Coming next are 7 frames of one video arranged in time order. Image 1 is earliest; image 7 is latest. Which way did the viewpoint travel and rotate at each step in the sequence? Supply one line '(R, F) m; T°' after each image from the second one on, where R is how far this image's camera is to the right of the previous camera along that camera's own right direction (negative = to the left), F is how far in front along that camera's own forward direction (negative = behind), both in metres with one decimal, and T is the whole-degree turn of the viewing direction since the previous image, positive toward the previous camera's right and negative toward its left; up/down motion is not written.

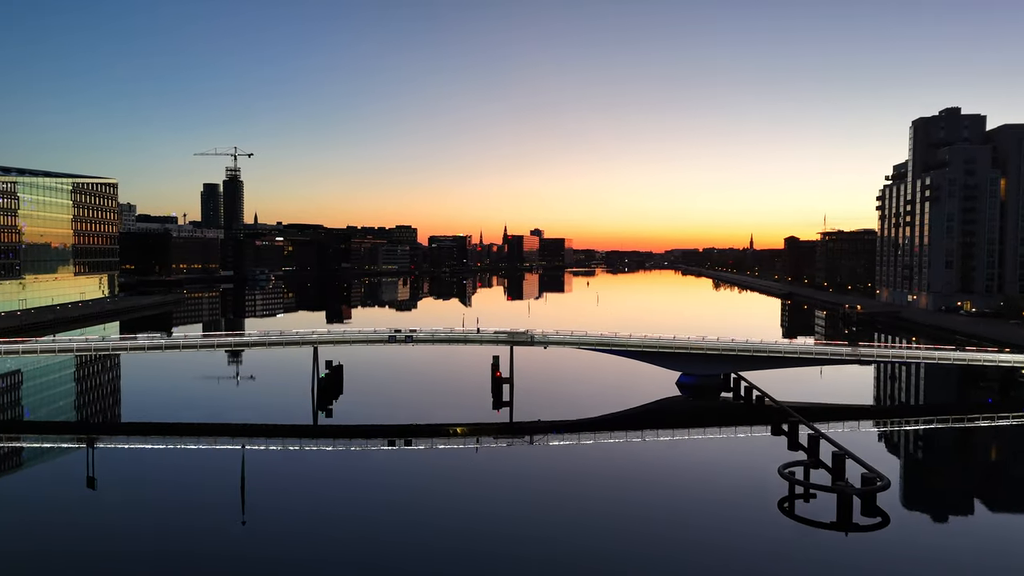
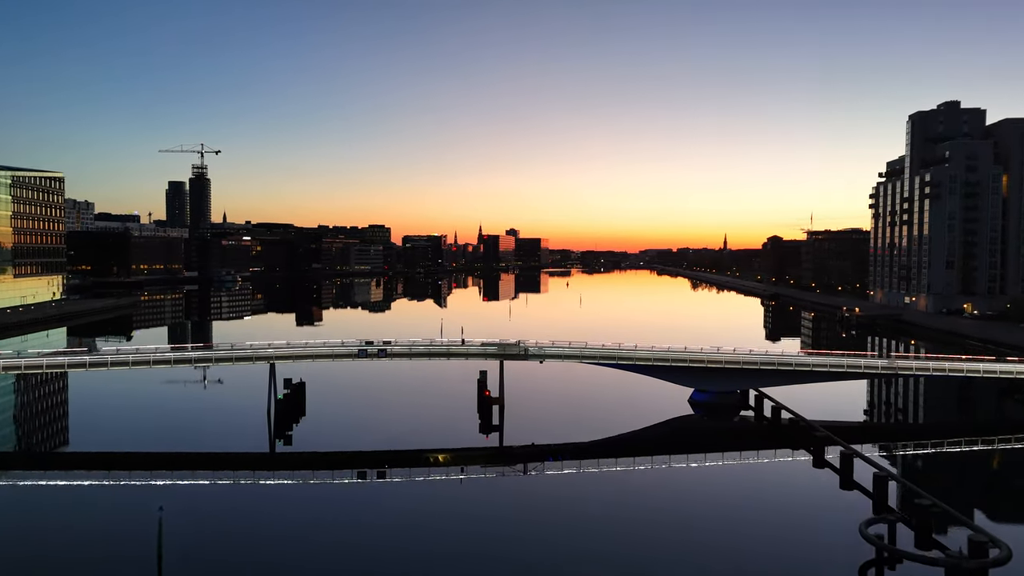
(-0.9, +6.3) m; +2°
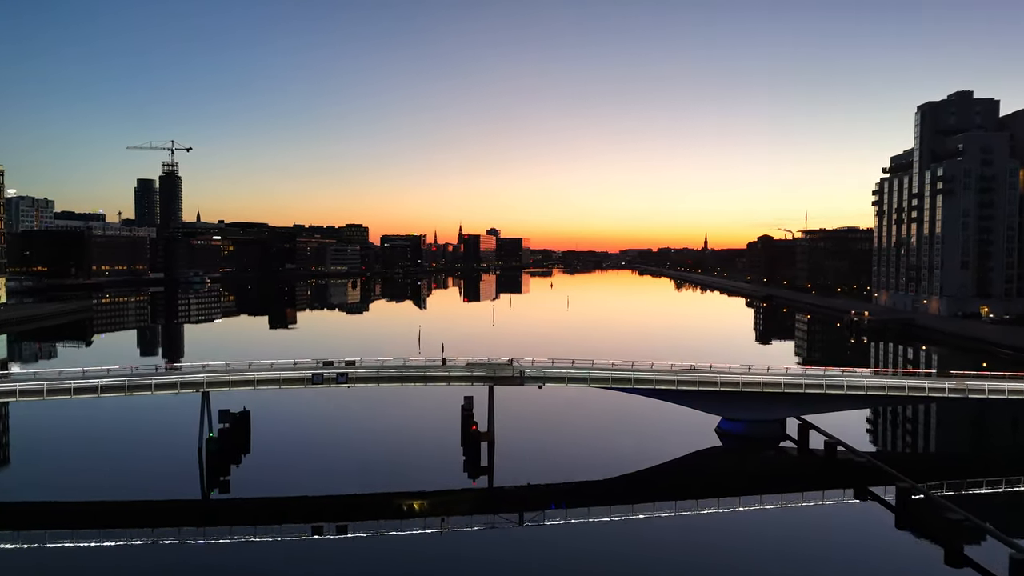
(-0.6, +7.5) m; +2°
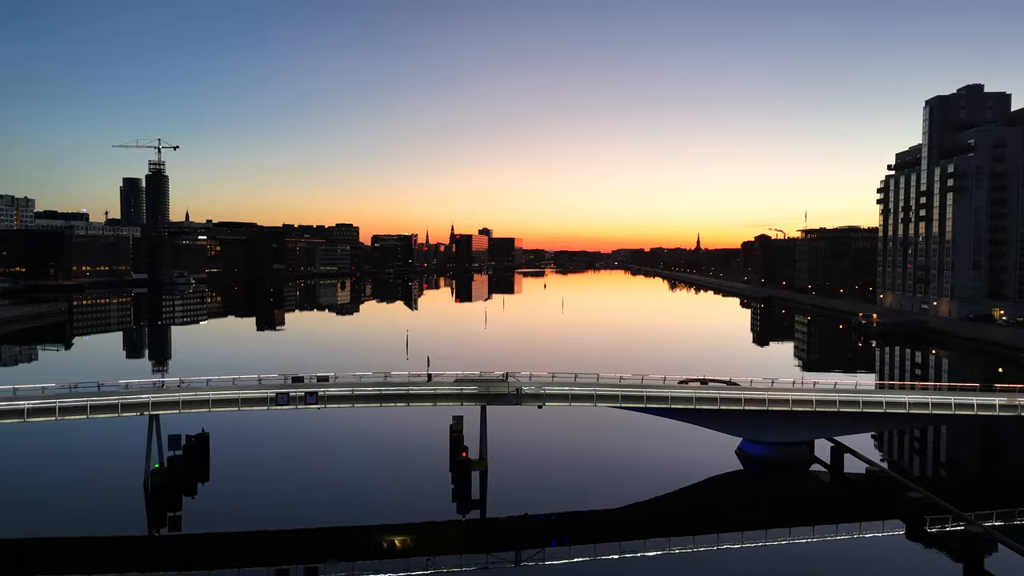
(-0.1, +4.0) m; +1°
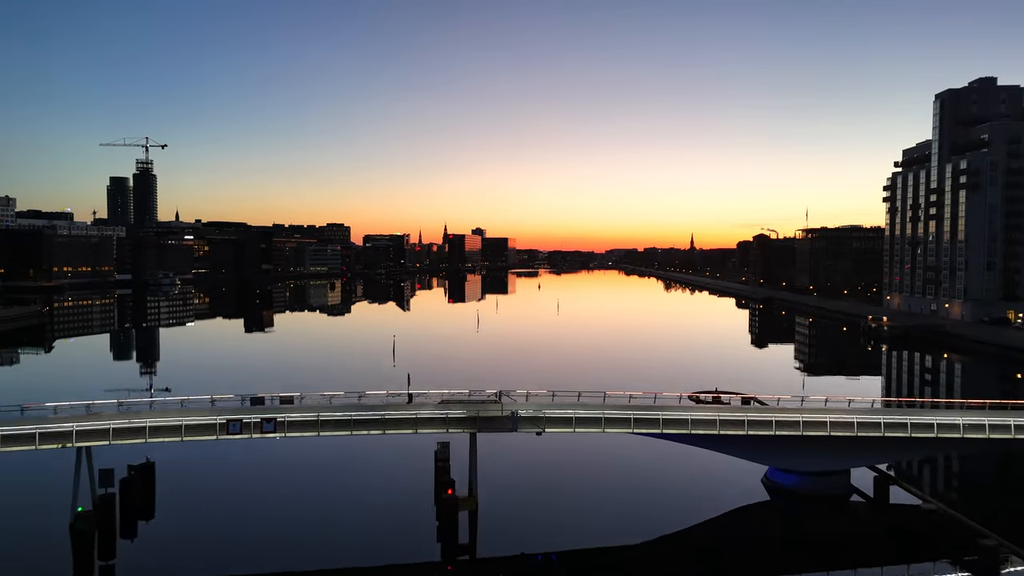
(0.0, +4.0) m; +1°
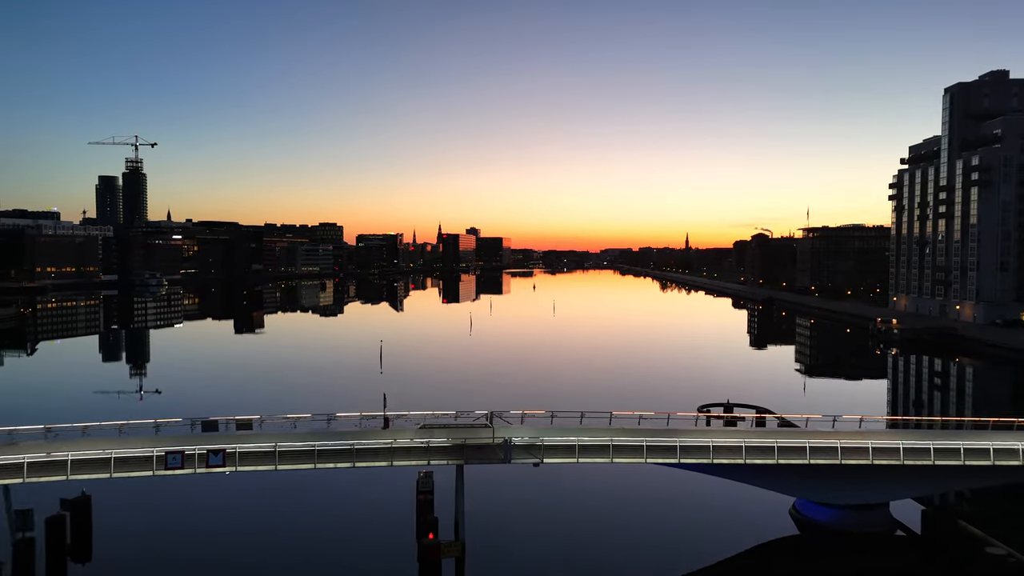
(+0.1, +3.4) m; 0°
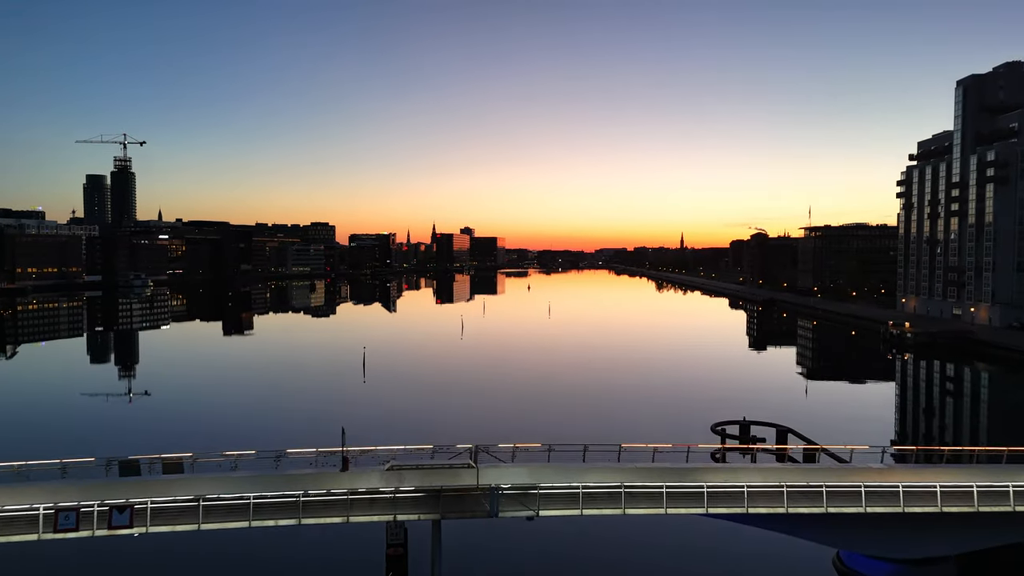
(+0.2, +4.0) m; 0°
